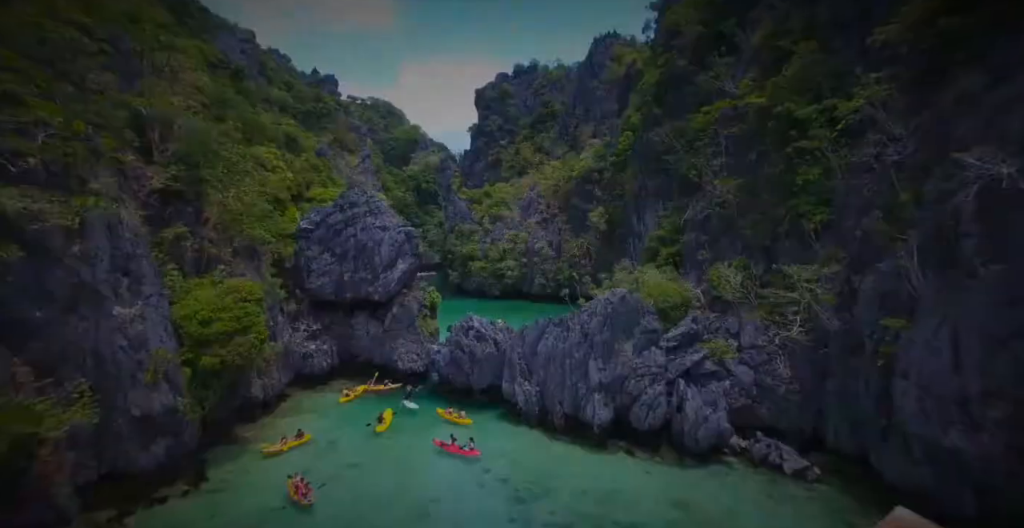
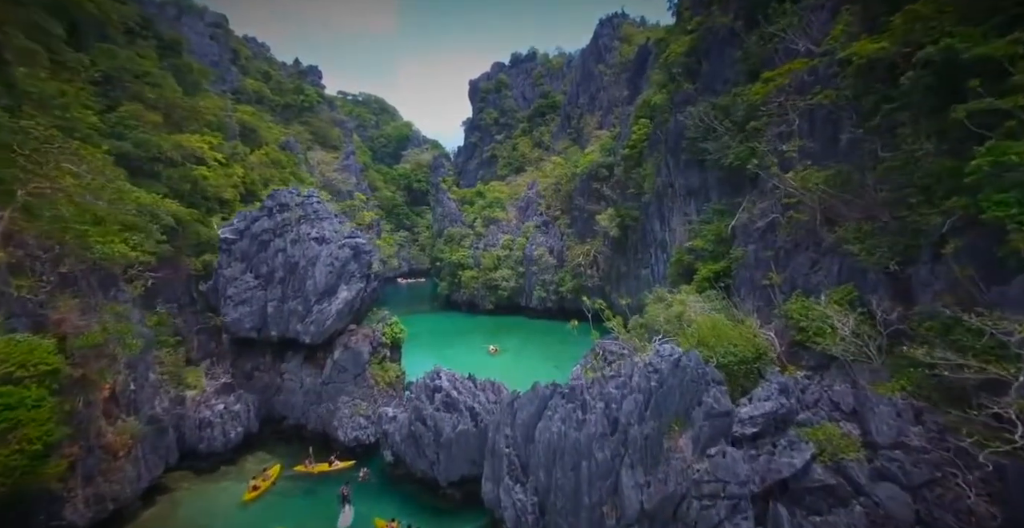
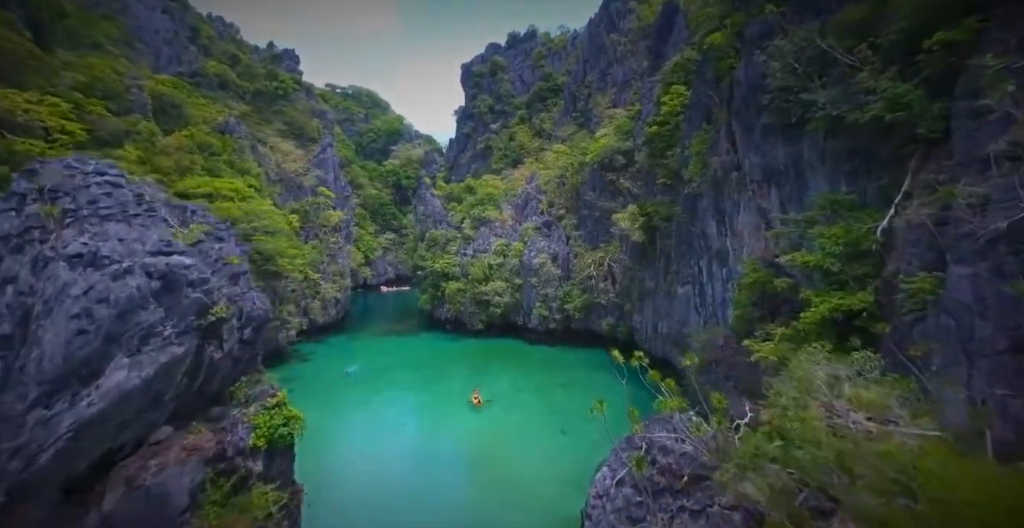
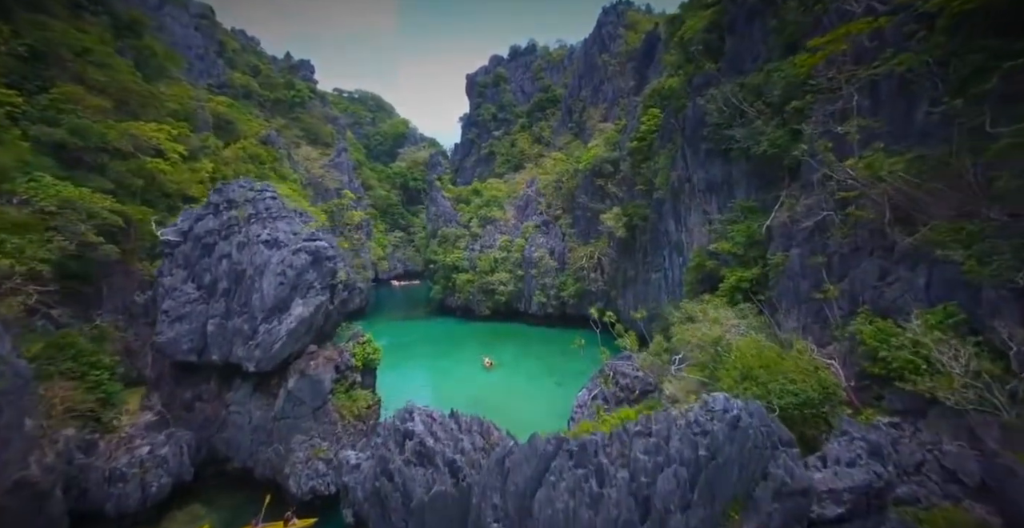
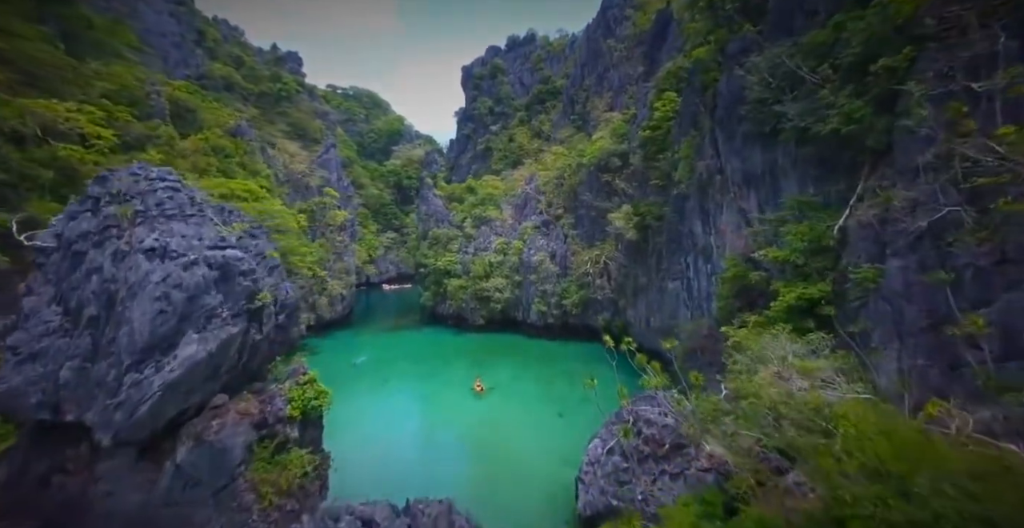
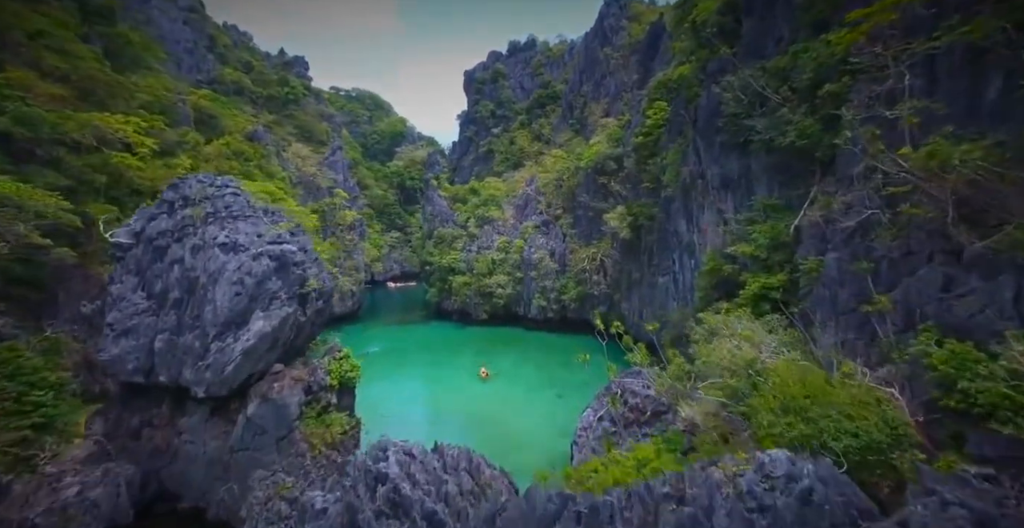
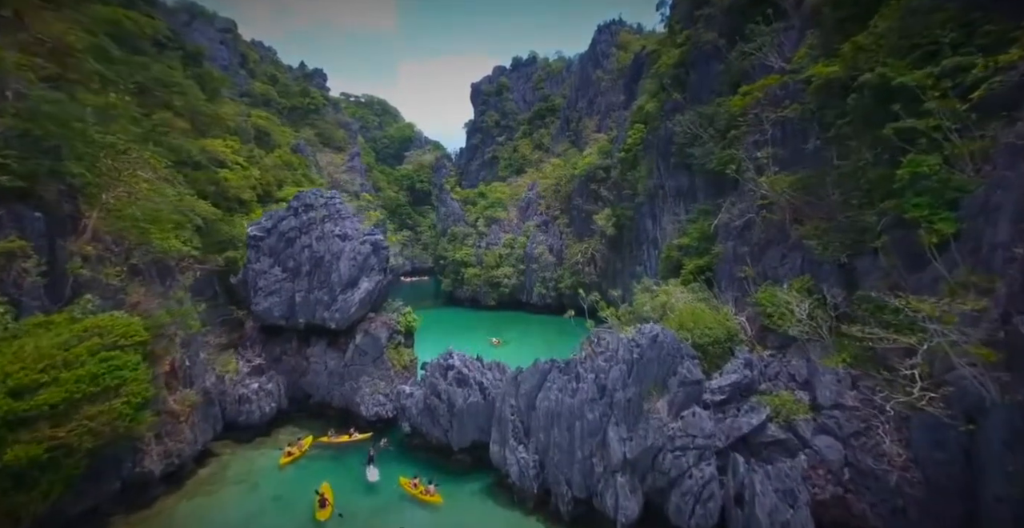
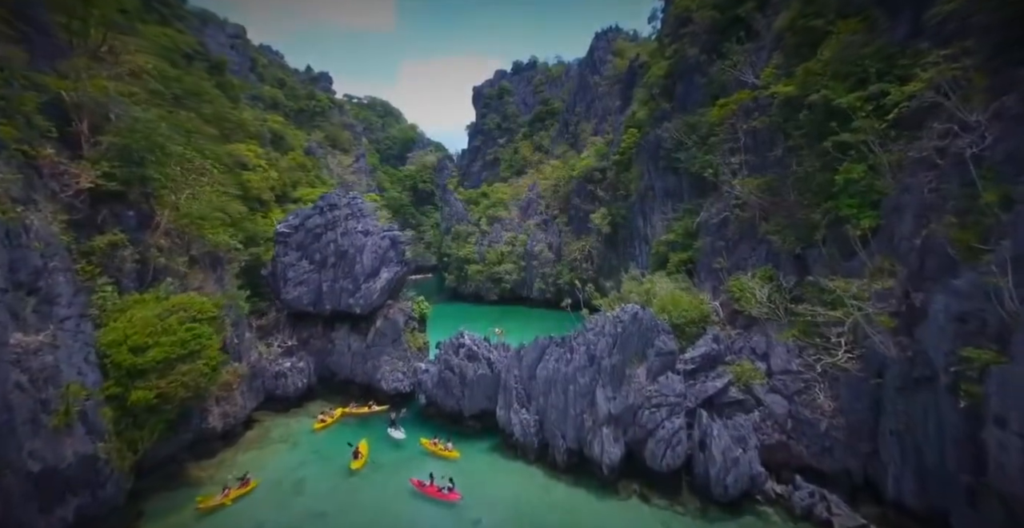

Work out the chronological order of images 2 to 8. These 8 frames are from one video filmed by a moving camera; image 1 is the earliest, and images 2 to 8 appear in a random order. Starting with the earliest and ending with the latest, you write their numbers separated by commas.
8, 7, 2, 4, 6, 5, 3
